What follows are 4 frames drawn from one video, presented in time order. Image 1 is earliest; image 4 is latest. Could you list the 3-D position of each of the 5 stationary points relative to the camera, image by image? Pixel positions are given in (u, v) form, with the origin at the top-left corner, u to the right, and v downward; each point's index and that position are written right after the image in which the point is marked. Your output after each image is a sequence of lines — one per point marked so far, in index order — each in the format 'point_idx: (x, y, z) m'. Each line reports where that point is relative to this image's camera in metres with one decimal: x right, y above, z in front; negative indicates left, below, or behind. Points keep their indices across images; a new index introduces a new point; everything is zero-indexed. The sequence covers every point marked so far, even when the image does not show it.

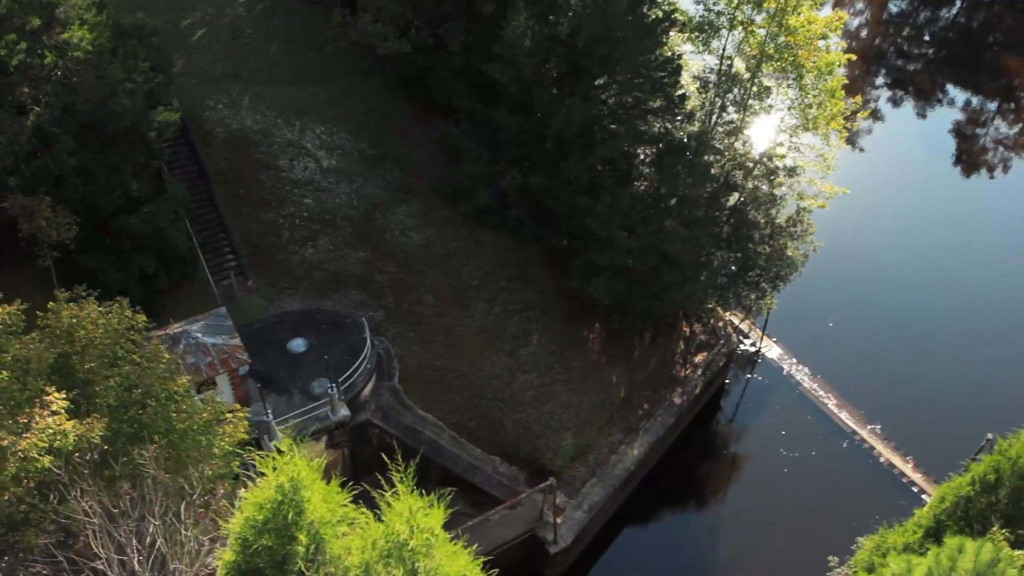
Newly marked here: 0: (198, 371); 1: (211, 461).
0: (-7.5, -1.9, +20.1) m
1: (-5.2, -2.9, +14.5) m
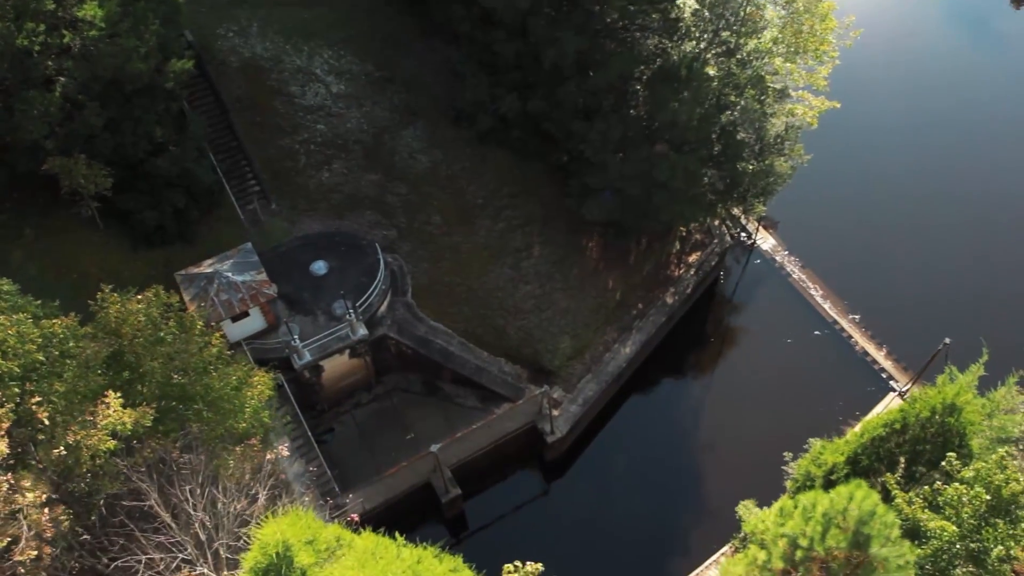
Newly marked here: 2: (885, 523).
0: (-7.7, -0.5, +23.1) m
1: (-5.7, -2.7, +17.7) m
2: (+6.7, -4.2, +15.1) m
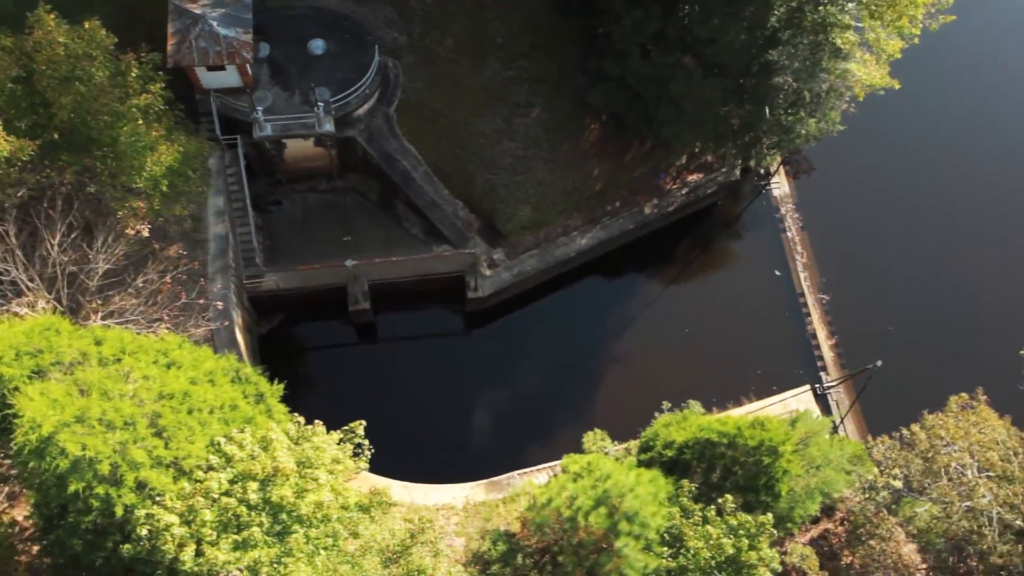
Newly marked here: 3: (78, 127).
0: (-8.4, +6.2, +22.9) m
1: (-8.0, +2.3, +18.2) m
2: (+2.5, -4.4, +15.7) m
3: (-9.0, +3.3, +17.4) m
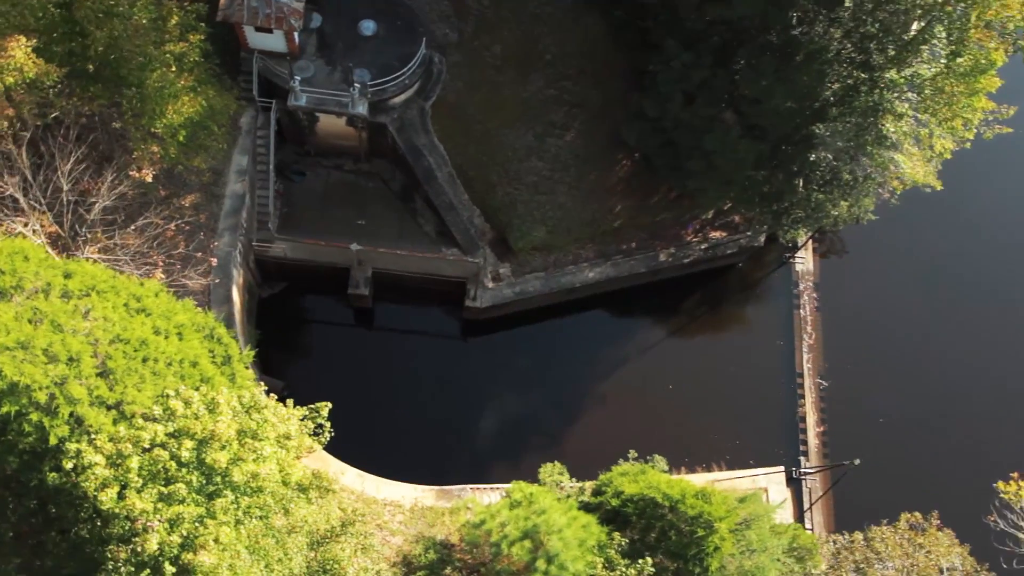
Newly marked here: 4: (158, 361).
0: (-7.1, +7.4, +23.3) m
1: (-7.8, +3.6, +18.5) m
2: (+1.0, -5.2, +15.5) m
3: (-8.5, +4.7, +17.8) m
4: (-6.1, -1.4, +14.8) m
